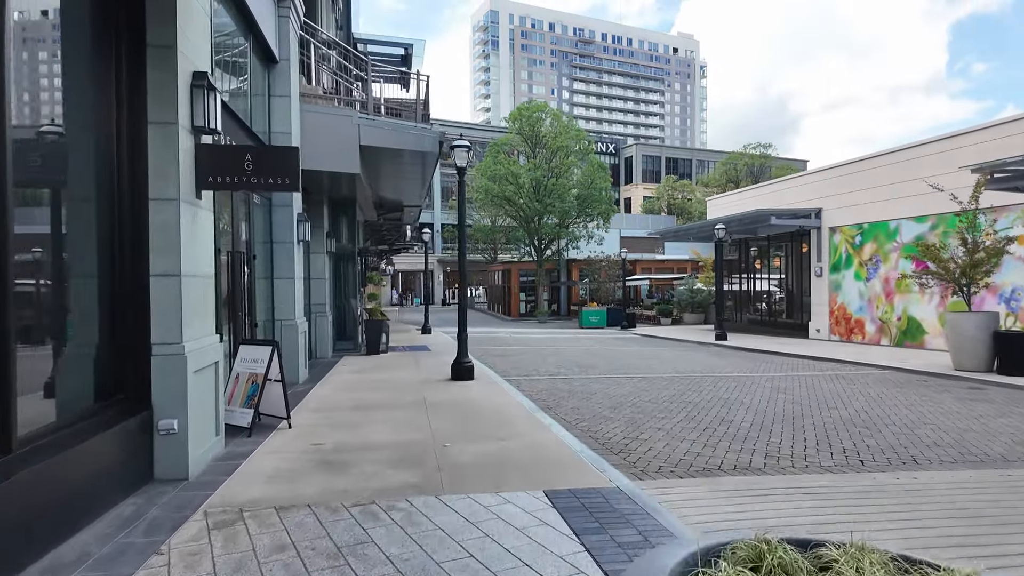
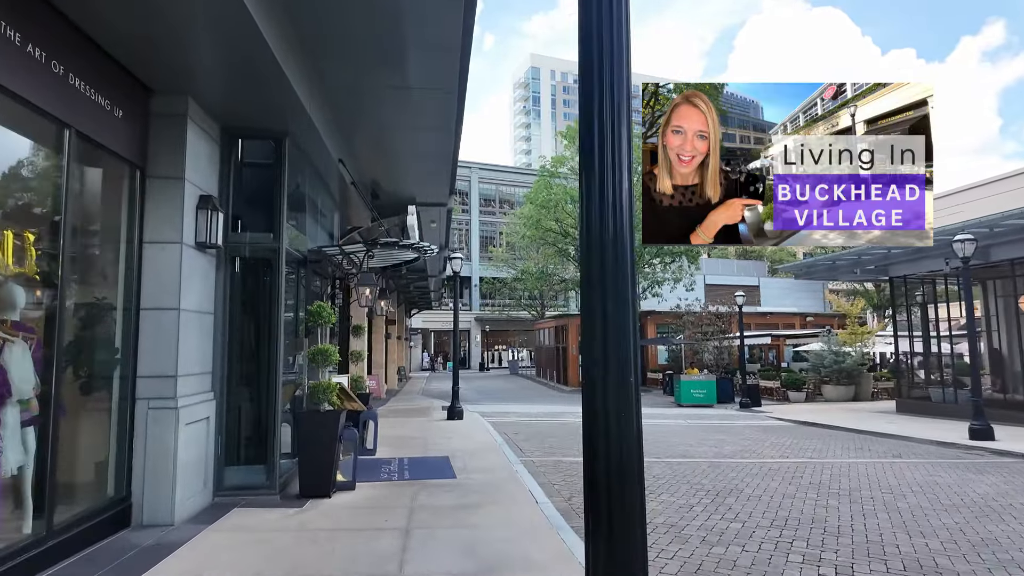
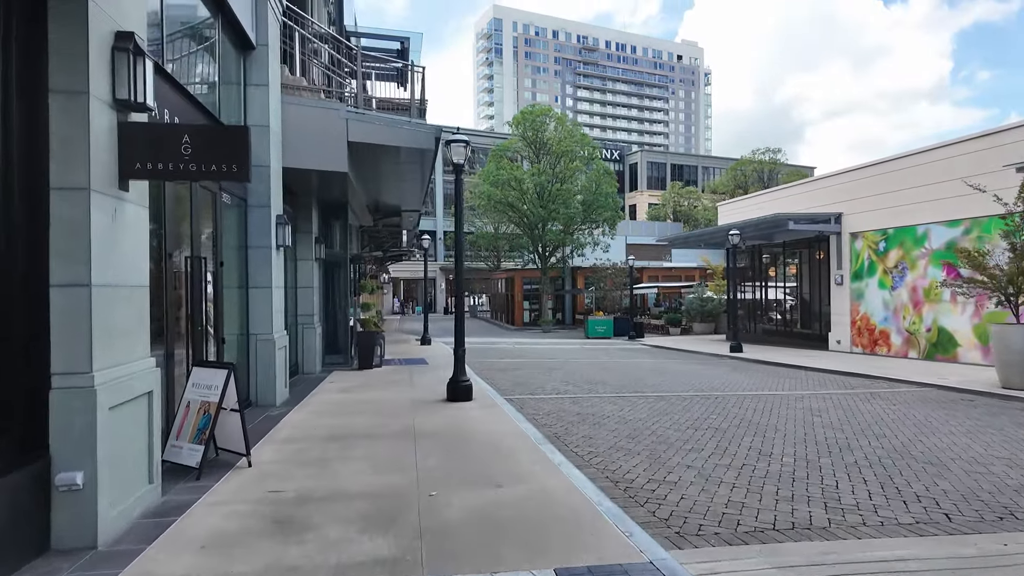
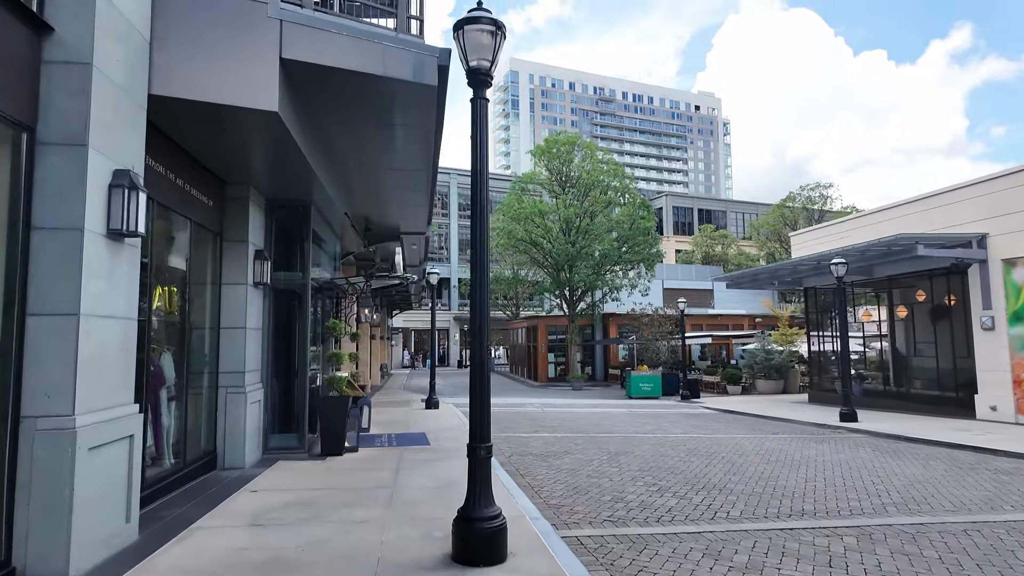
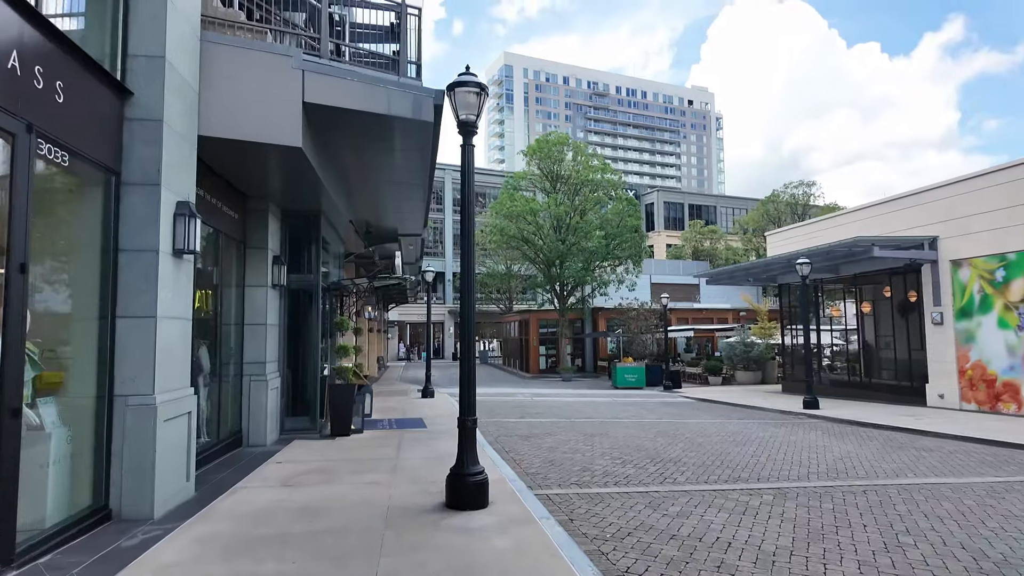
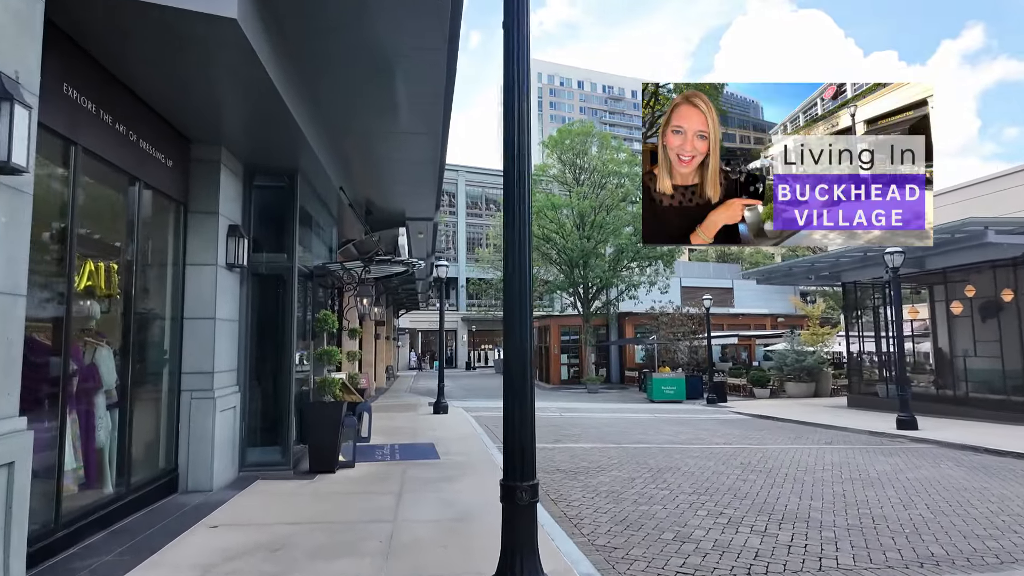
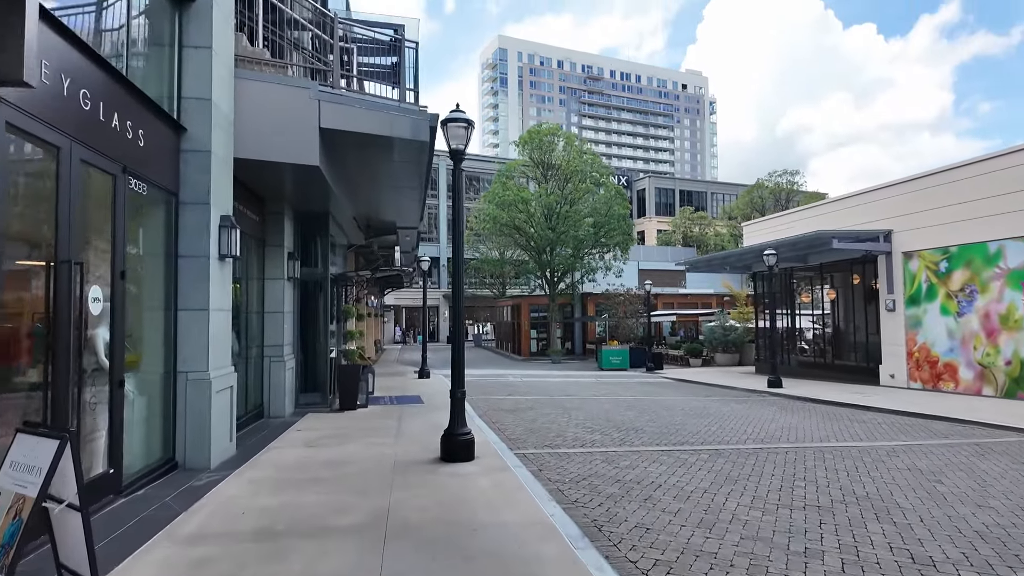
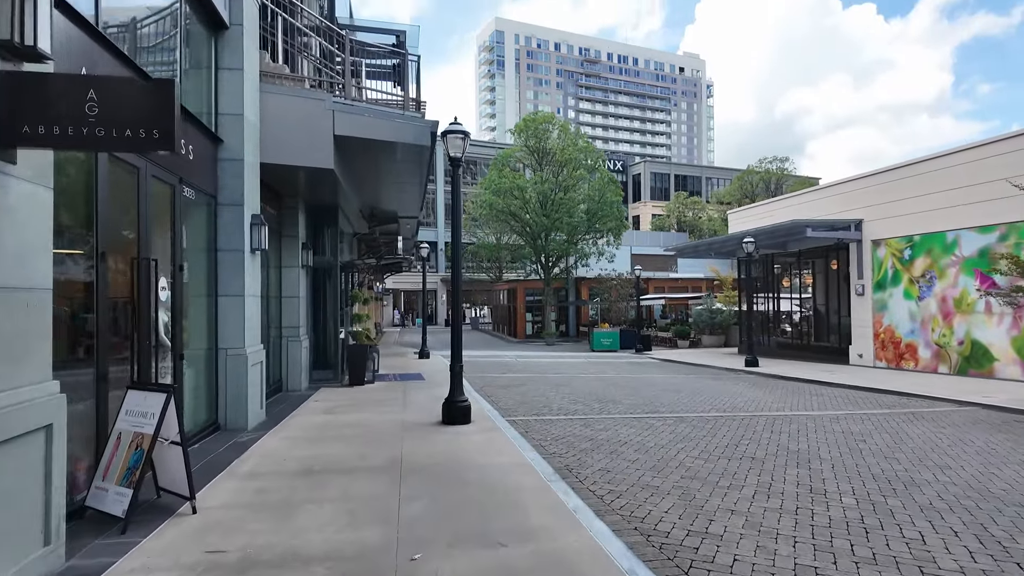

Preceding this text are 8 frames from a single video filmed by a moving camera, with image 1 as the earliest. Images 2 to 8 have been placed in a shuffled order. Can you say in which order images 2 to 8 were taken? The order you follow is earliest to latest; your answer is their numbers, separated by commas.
3, 8, 7, 5, 4, 6, 2
